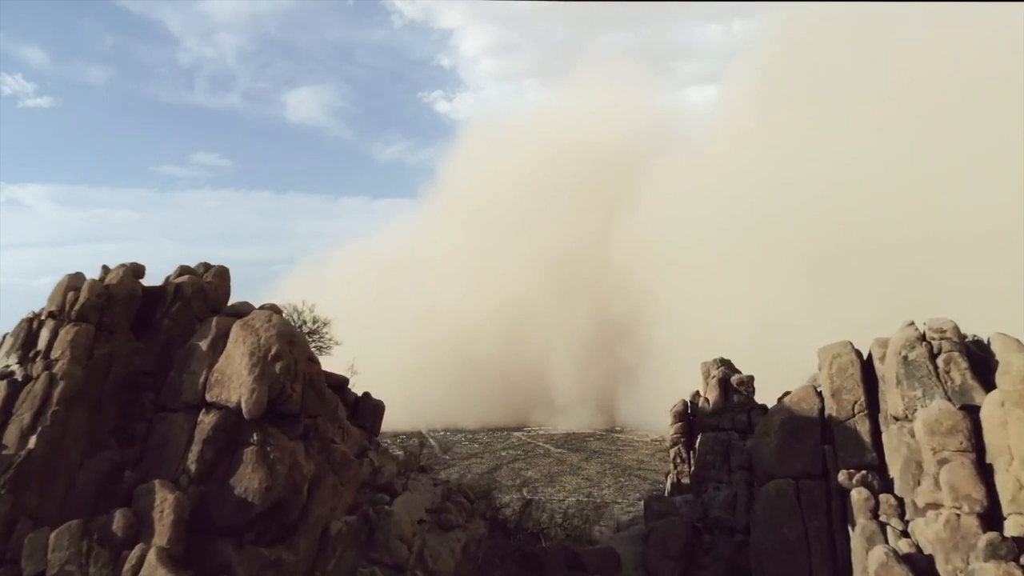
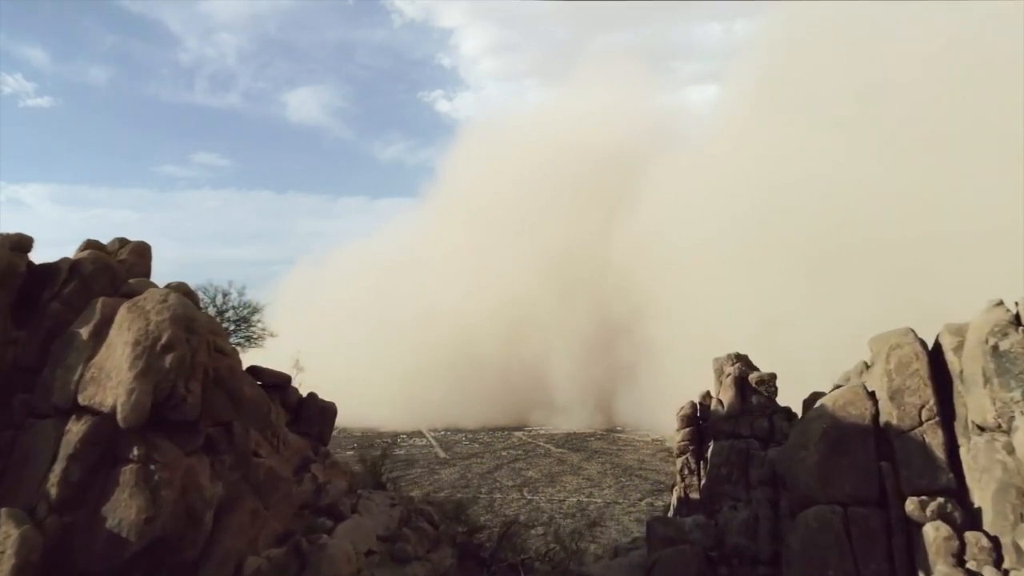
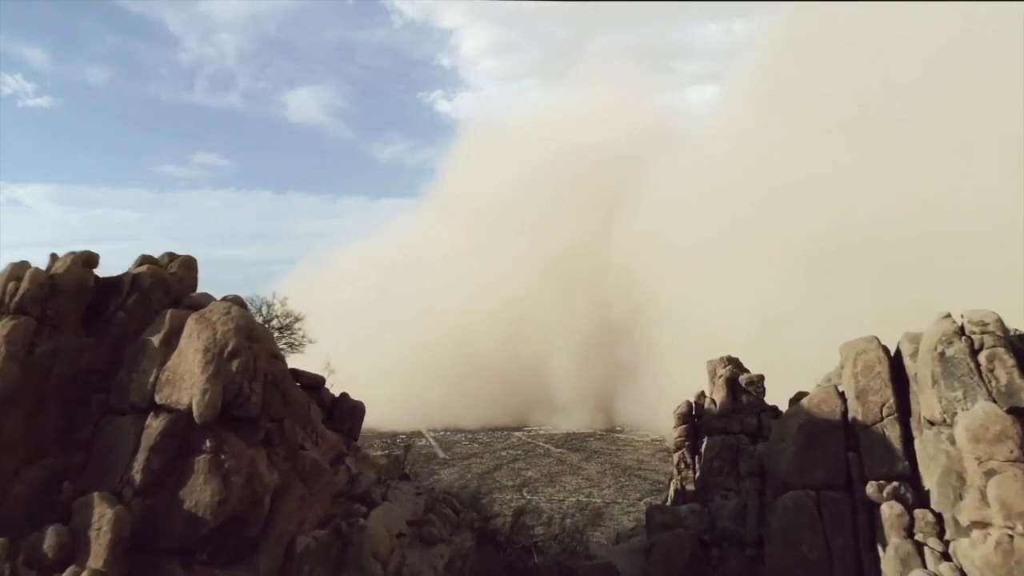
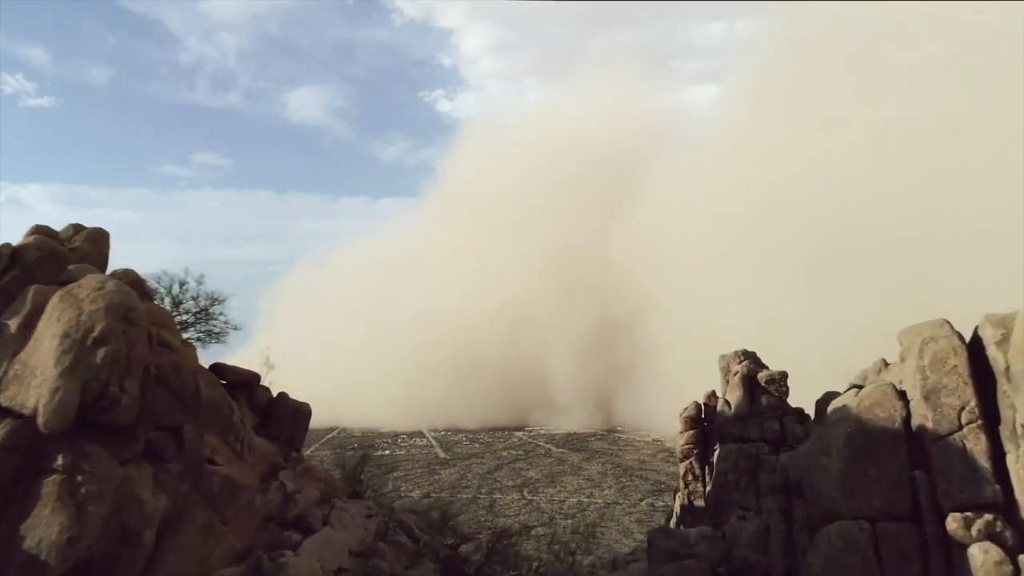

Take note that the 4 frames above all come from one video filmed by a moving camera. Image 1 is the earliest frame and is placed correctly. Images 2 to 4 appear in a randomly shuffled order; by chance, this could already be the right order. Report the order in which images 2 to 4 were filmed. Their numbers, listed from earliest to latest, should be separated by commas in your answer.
3, 2, 4
